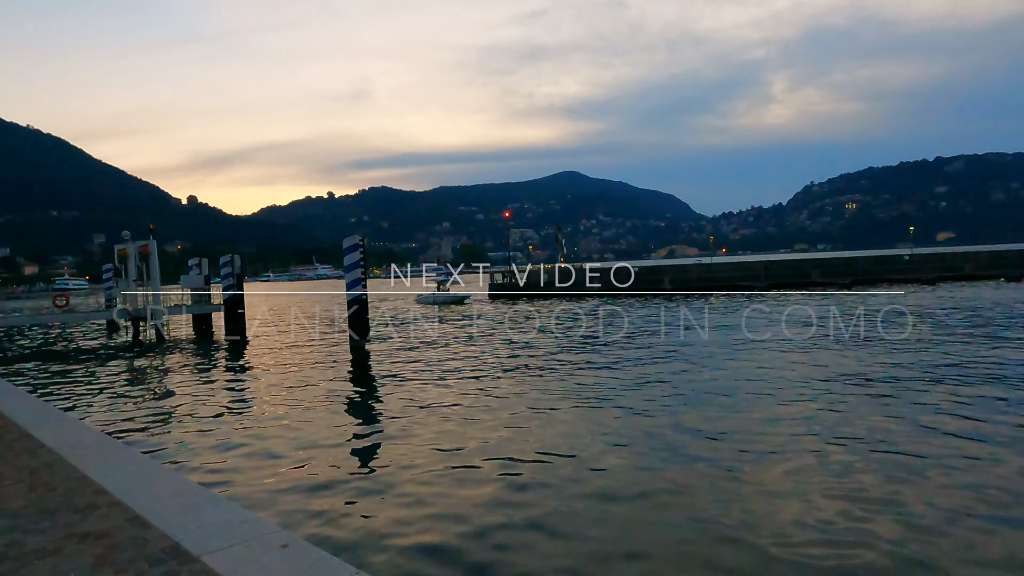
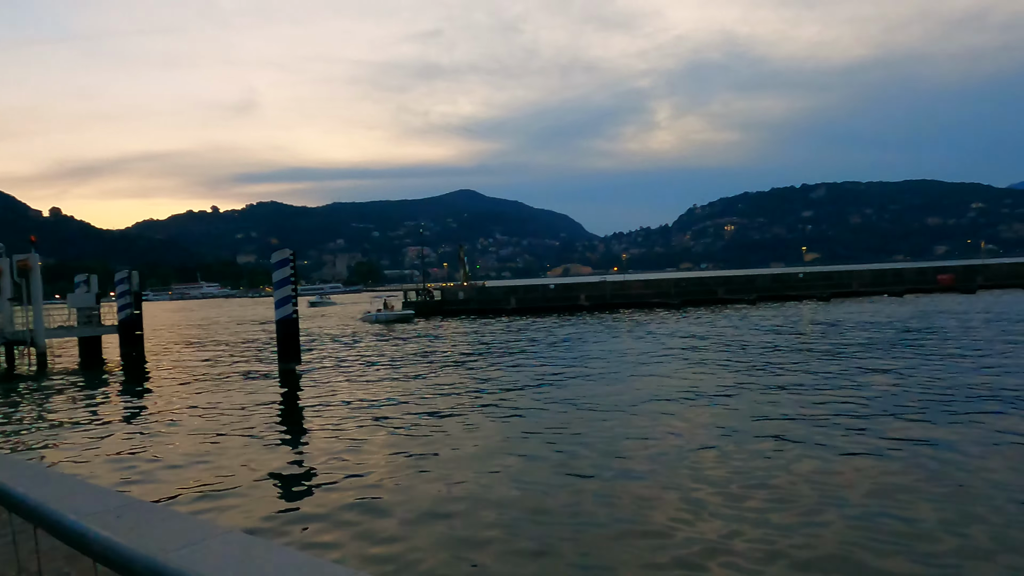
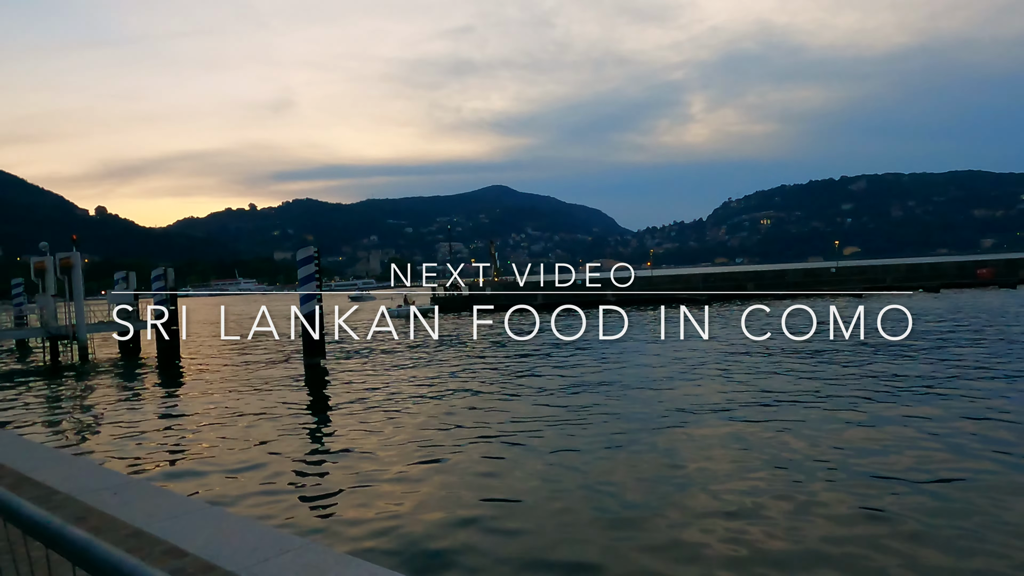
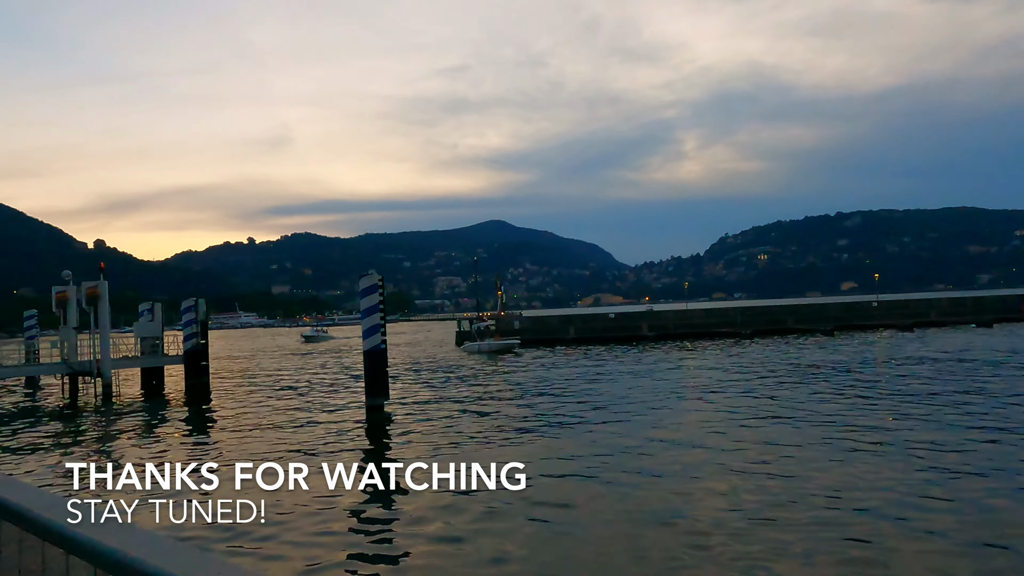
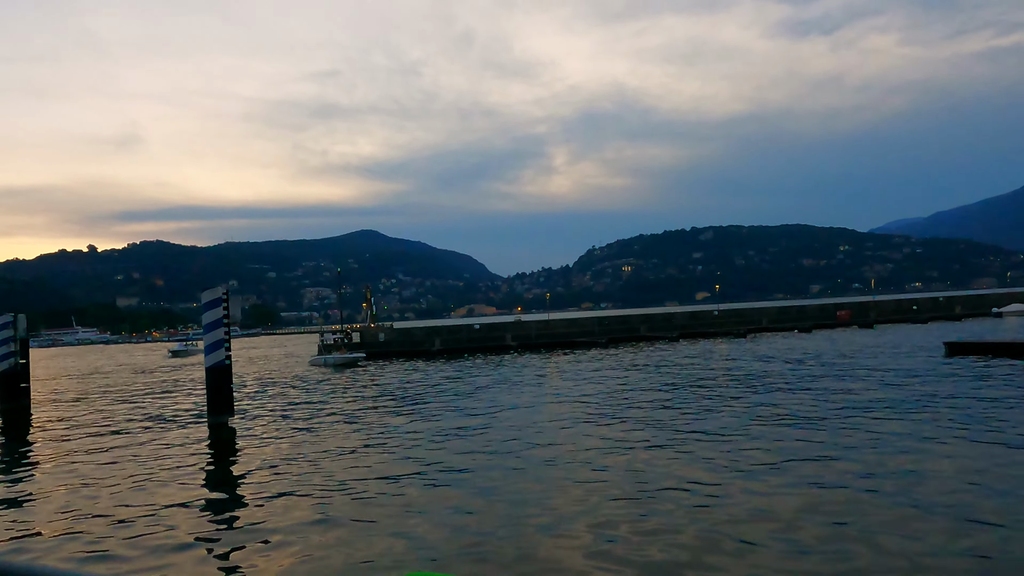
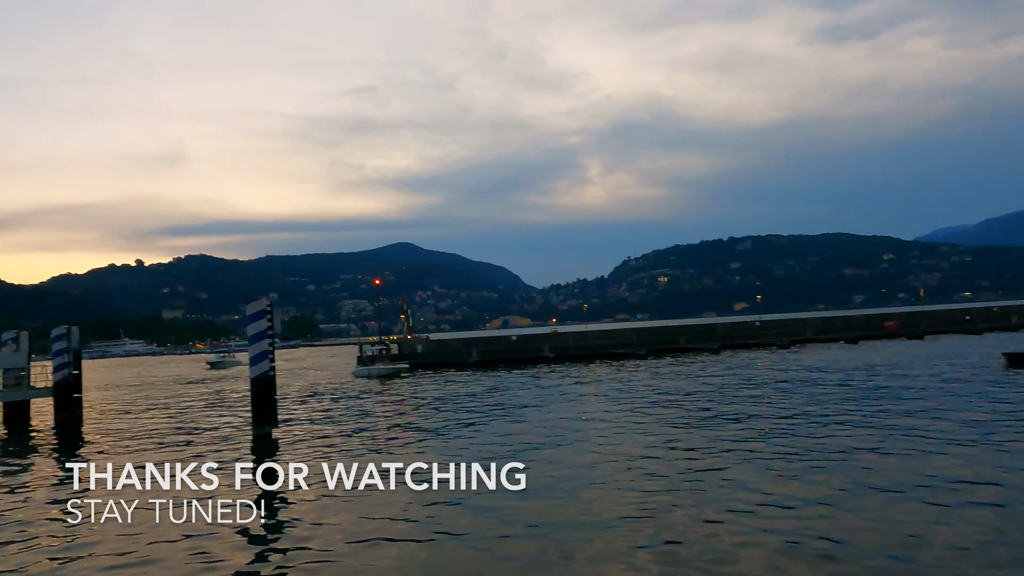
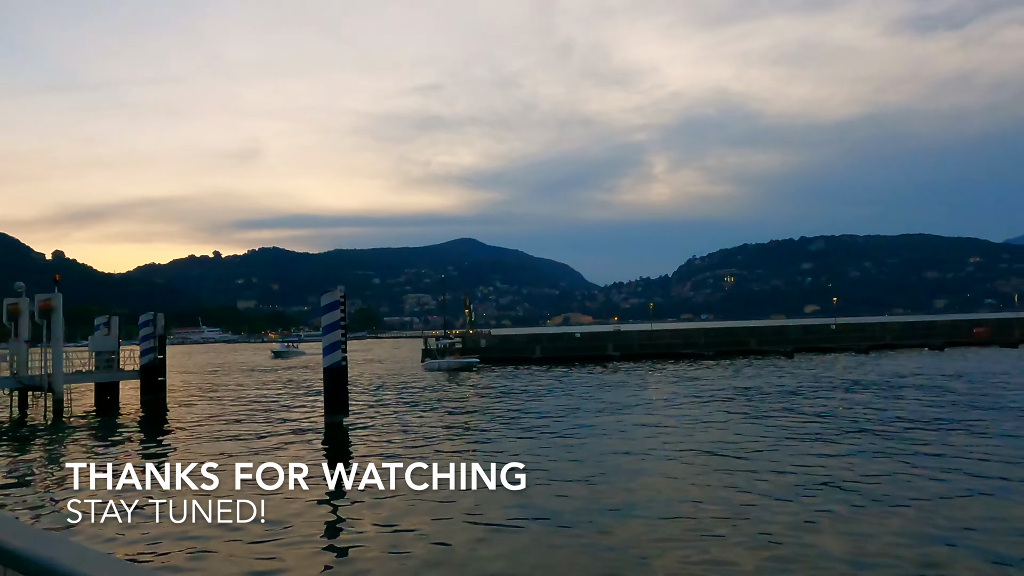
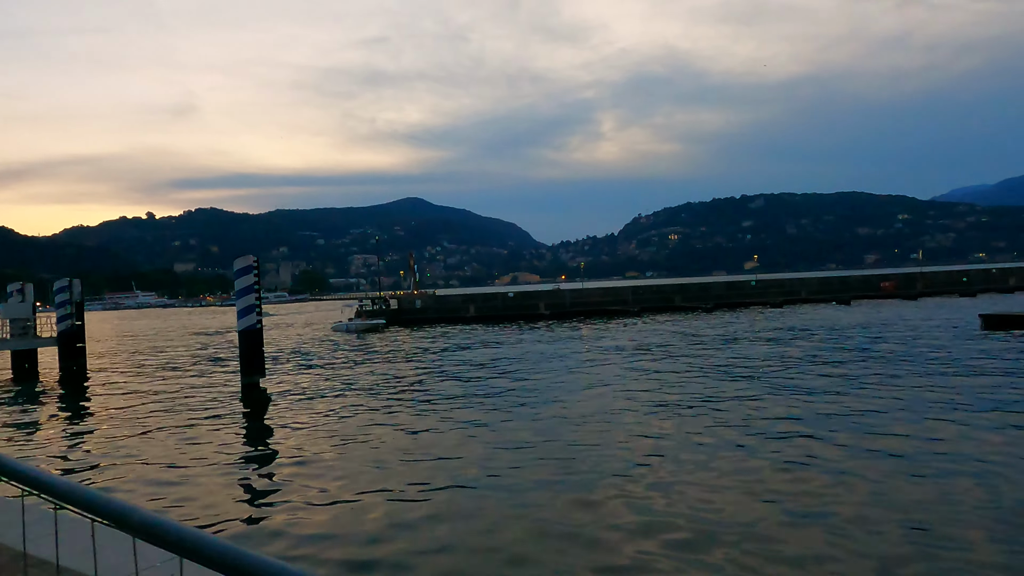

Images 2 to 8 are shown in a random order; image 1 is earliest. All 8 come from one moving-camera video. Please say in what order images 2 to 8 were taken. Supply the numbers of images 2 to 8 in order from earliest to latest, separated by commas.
3, 2, 8, 5, 6, 7, 4
